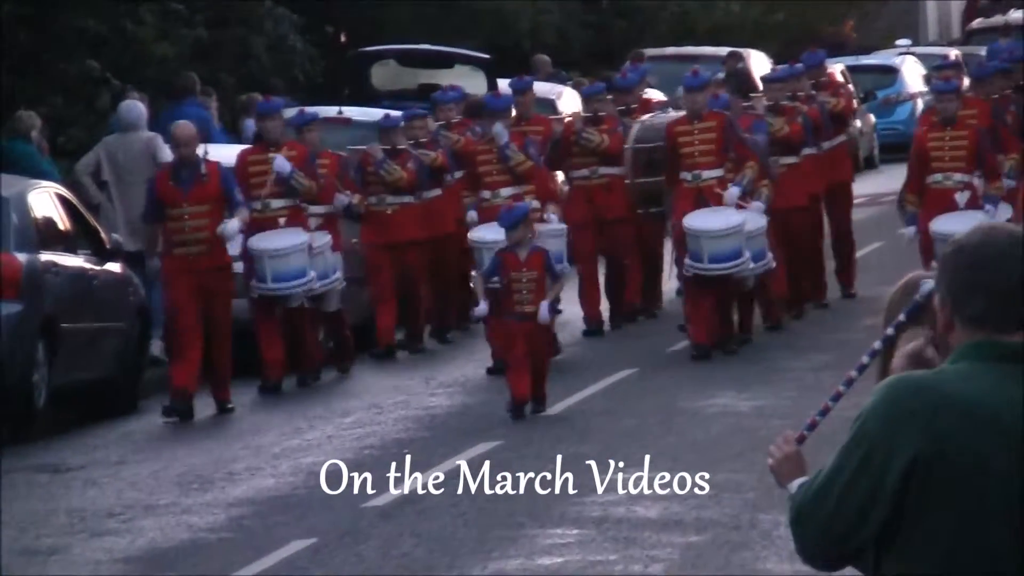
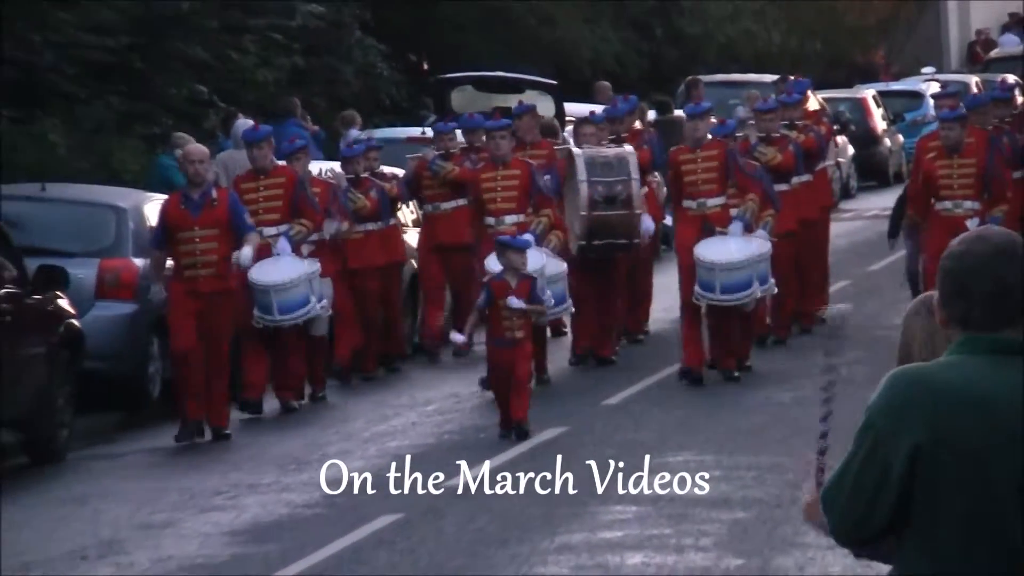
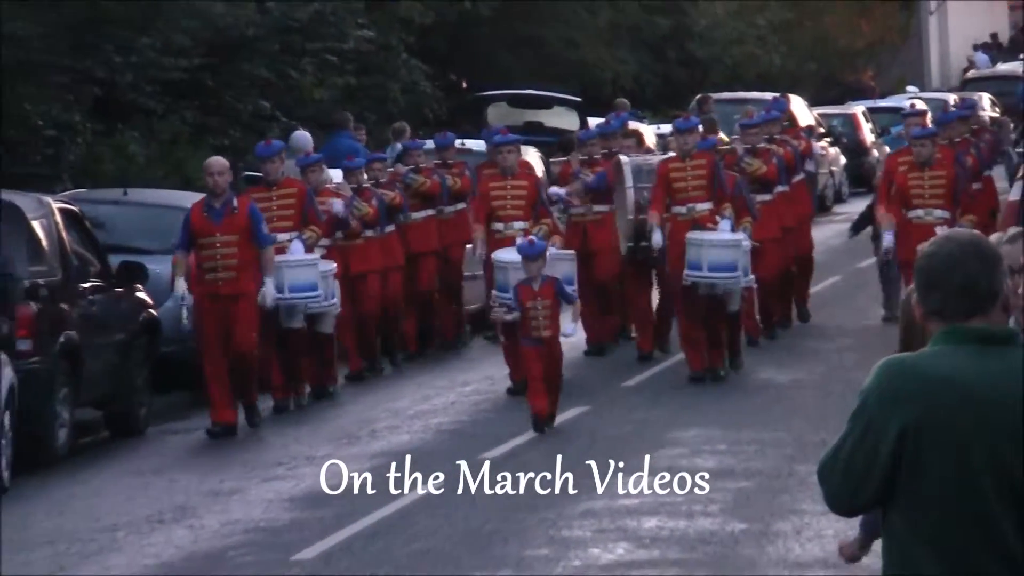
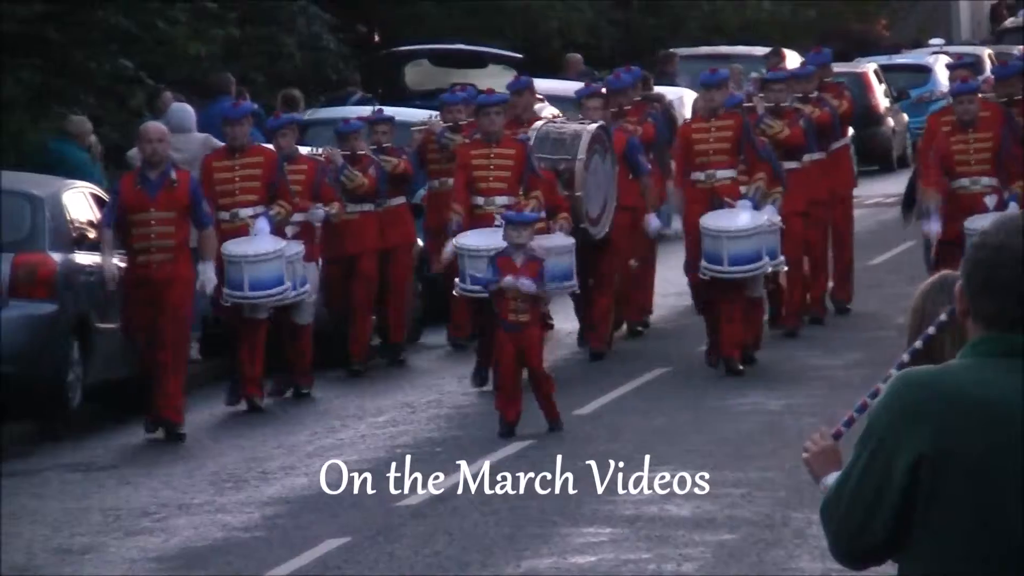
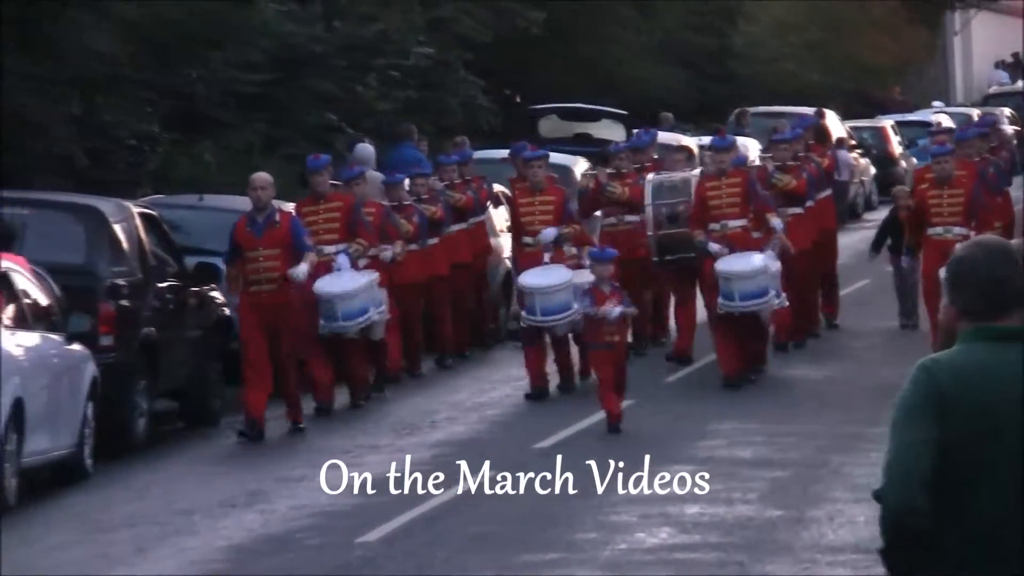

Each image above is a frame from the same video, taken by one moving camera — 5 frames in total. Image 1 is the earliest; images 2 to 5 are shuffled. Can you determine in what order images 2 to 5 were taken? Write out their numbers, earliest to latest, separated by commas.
4, 2, 3, 5
